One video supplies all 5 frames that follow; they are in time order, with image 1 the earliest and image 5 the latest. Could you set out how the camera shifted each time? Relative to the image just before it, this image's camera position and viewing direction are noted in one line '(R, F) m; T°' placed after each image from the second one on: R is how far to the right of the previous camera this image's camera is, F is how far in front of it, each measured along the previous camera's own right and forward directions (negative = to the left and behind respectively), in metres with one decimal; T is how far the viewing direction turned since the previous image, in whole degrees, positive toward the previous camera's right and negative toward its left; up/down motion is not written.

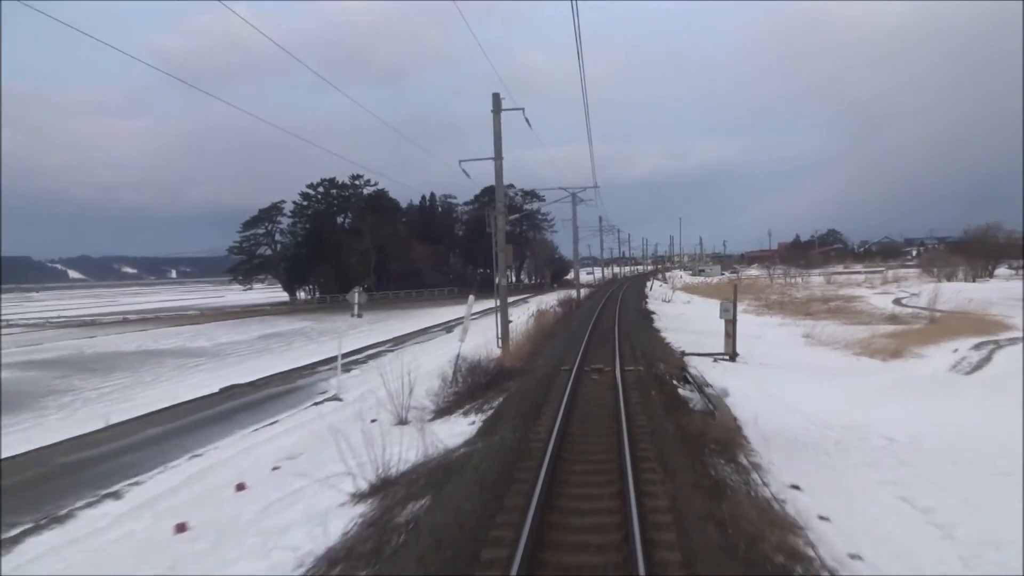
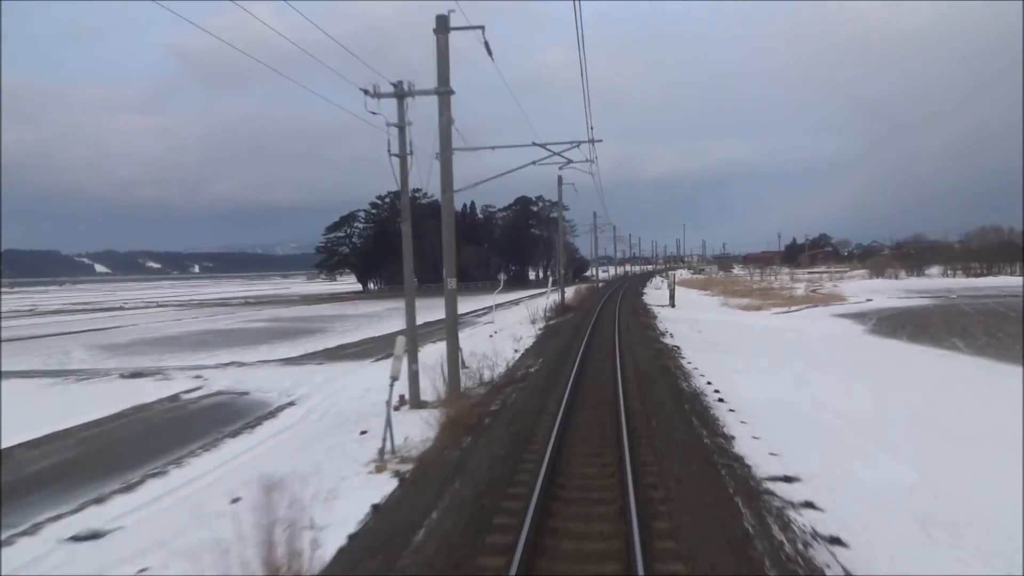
(-0.3, -2.4) m; -1°
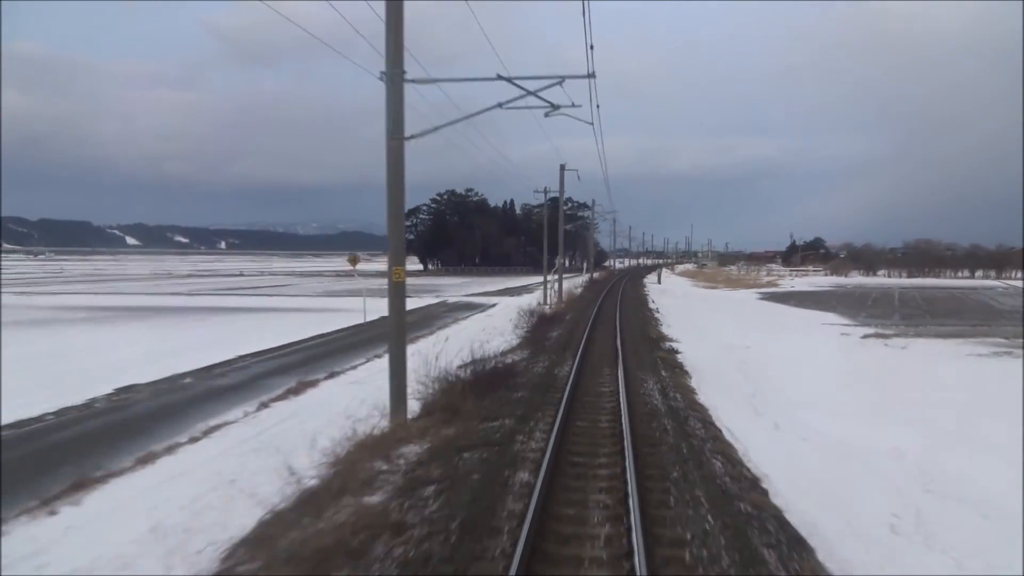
(-0.3, -2.8) m; -1°
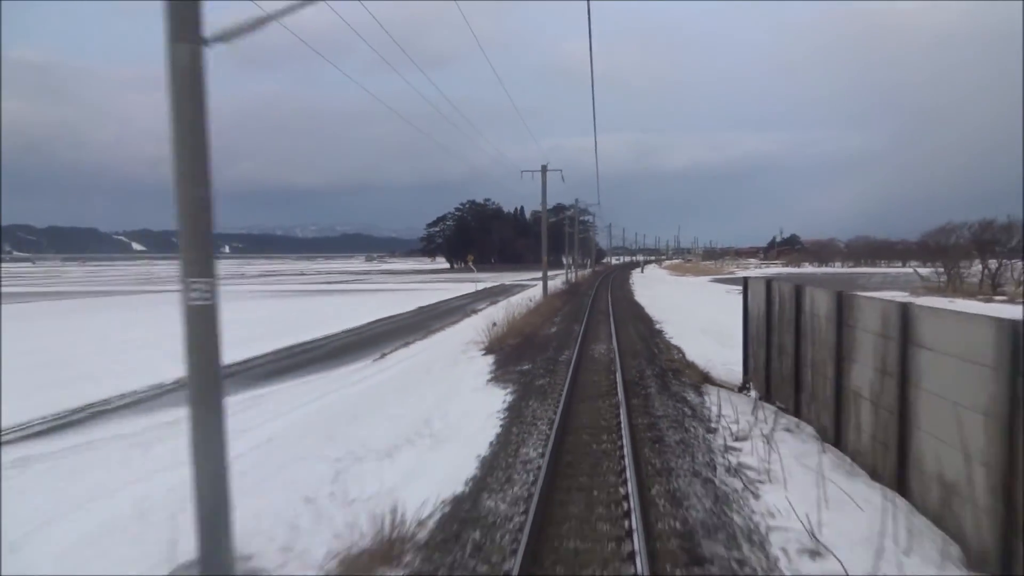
(-0.3, -2.9) m; 0°
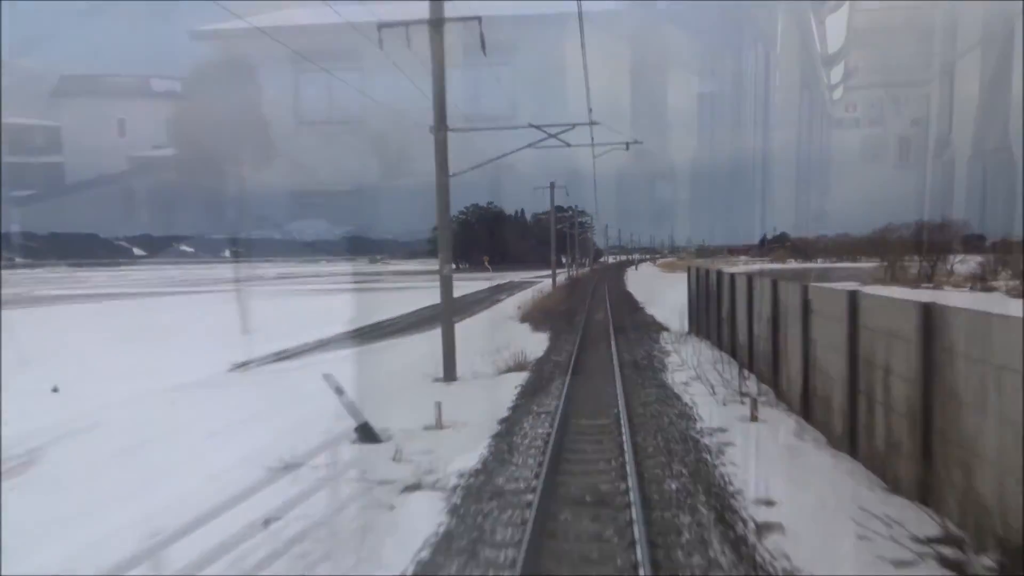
(-0.1, -1.2) m; 0°
